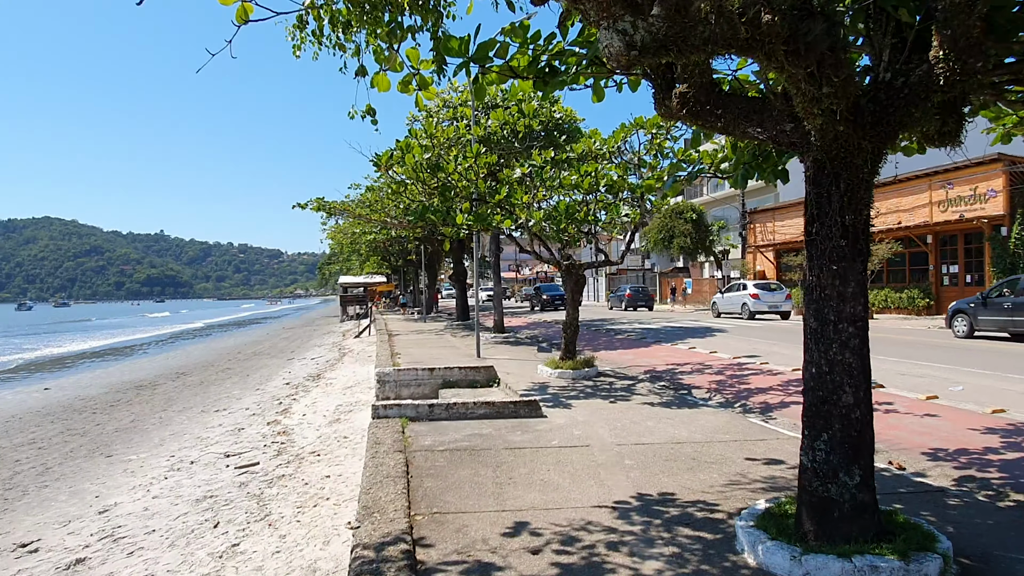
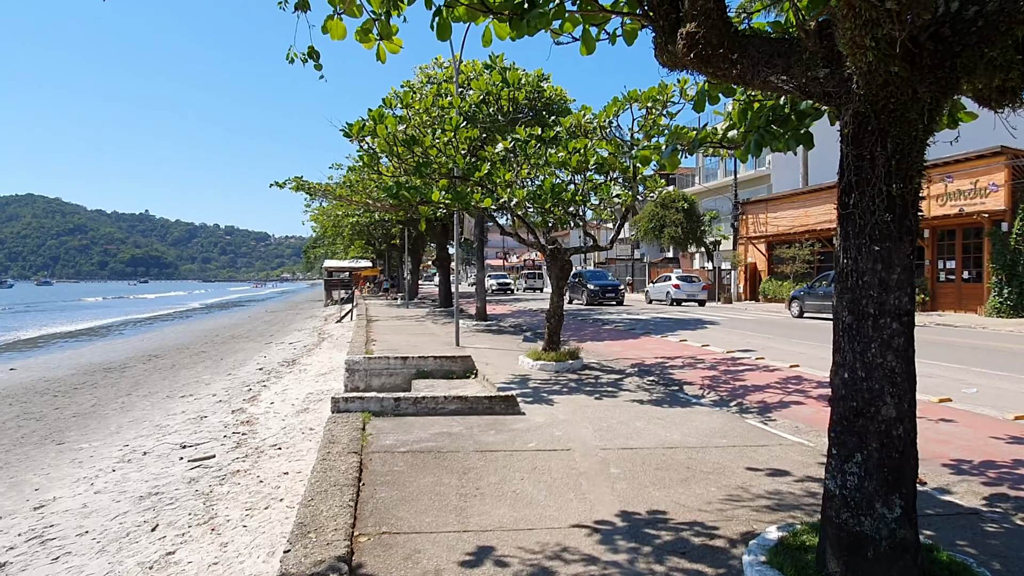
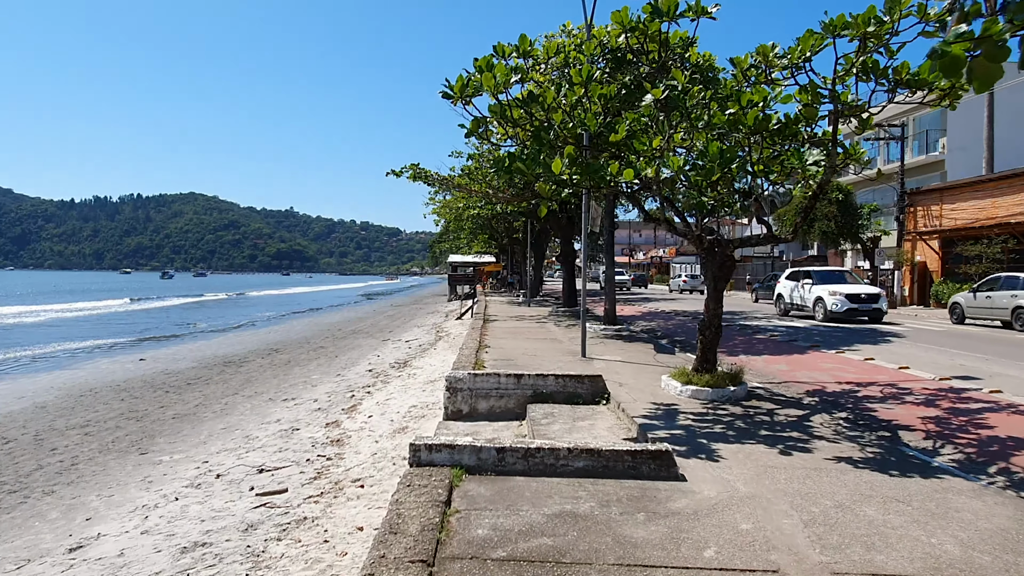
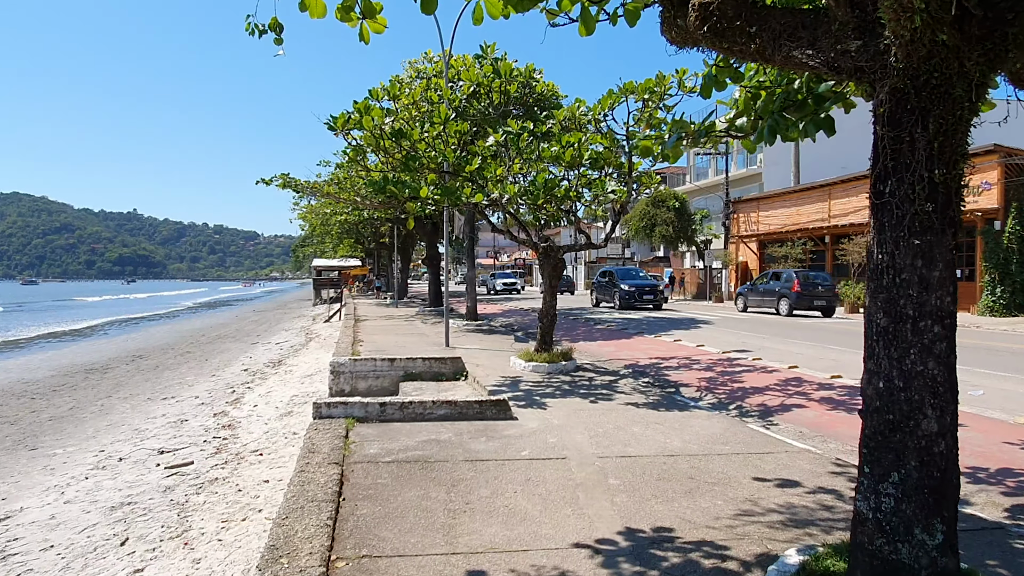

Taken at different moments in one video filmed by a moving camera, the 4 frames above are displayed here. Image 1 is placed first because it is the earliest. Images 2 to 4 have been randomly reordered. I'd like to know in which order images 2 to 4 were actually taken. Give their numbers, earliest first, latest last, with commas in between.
2, 4, 3
